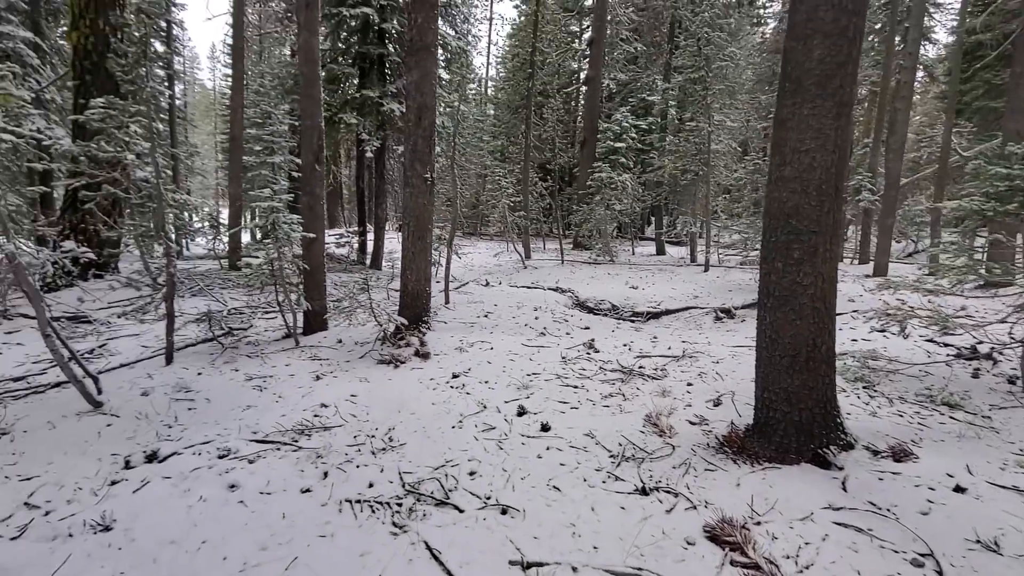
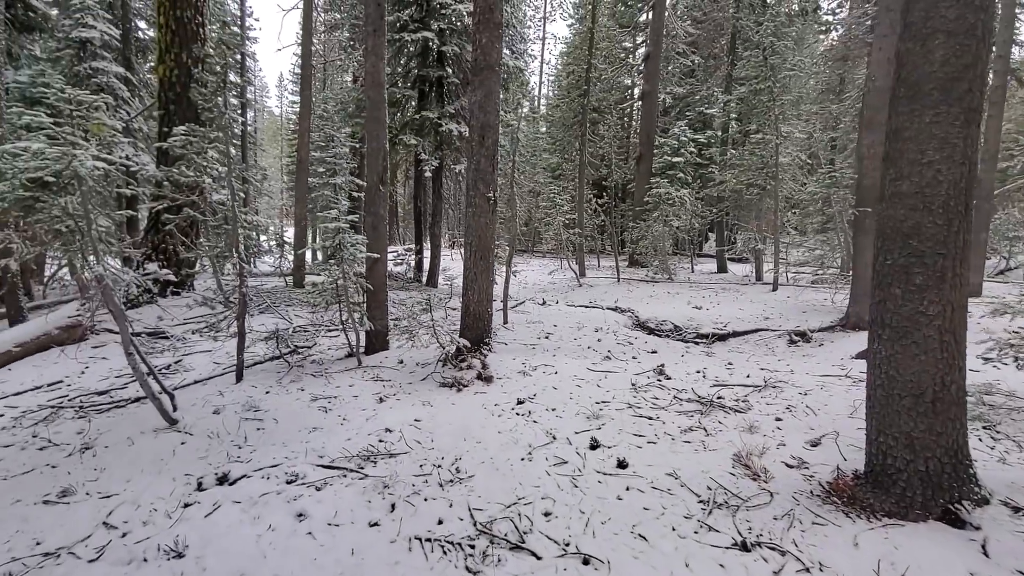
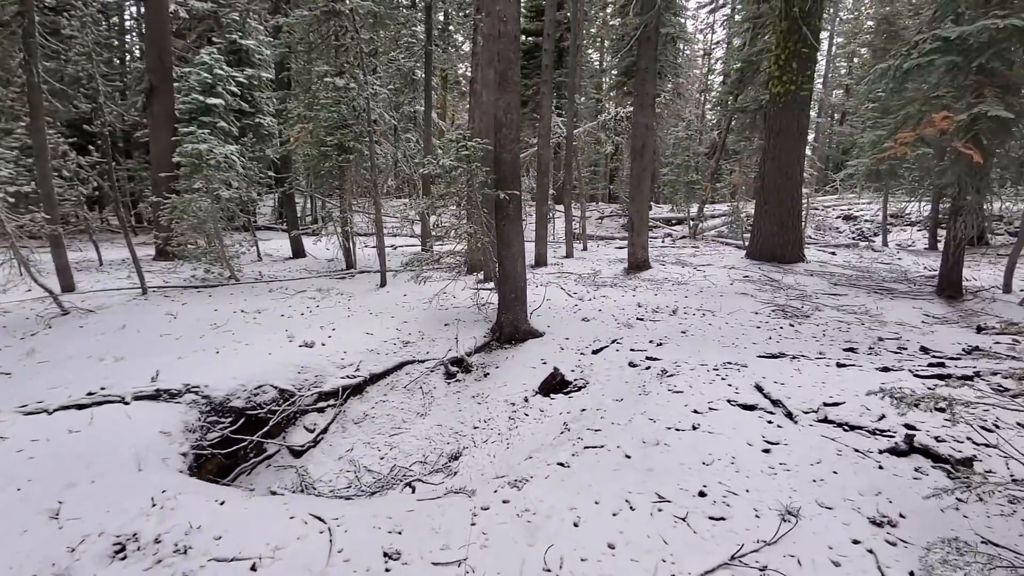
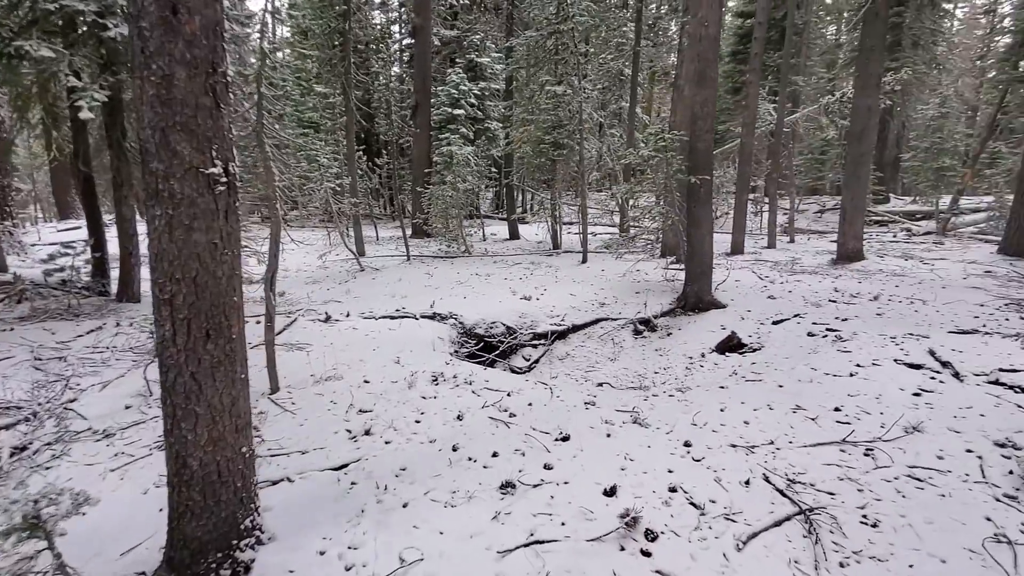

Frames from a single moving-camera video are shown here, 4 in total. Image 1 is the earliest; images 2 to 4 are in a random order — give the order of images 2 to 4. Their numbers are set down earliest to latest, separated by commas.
2, 4, 3
